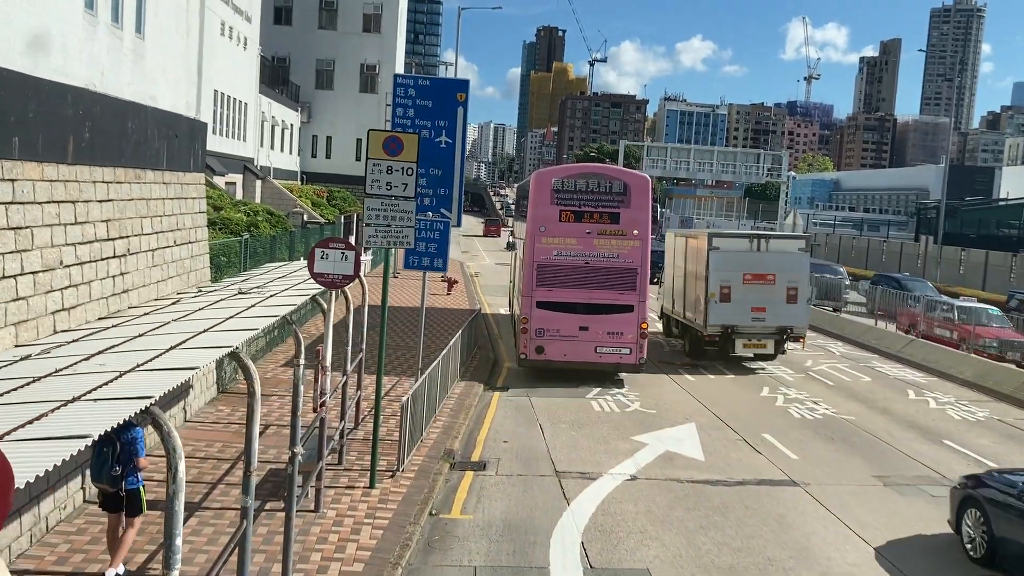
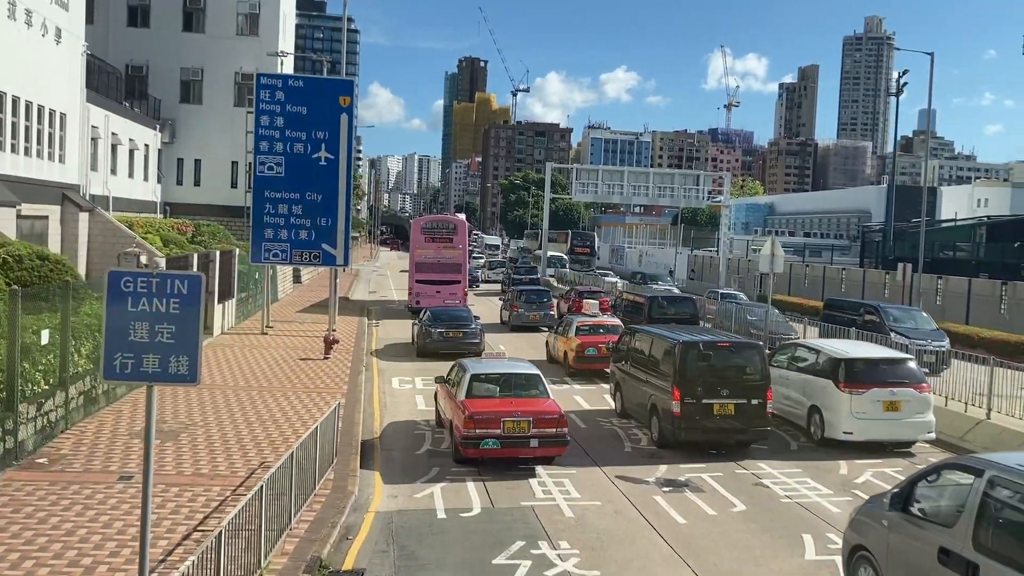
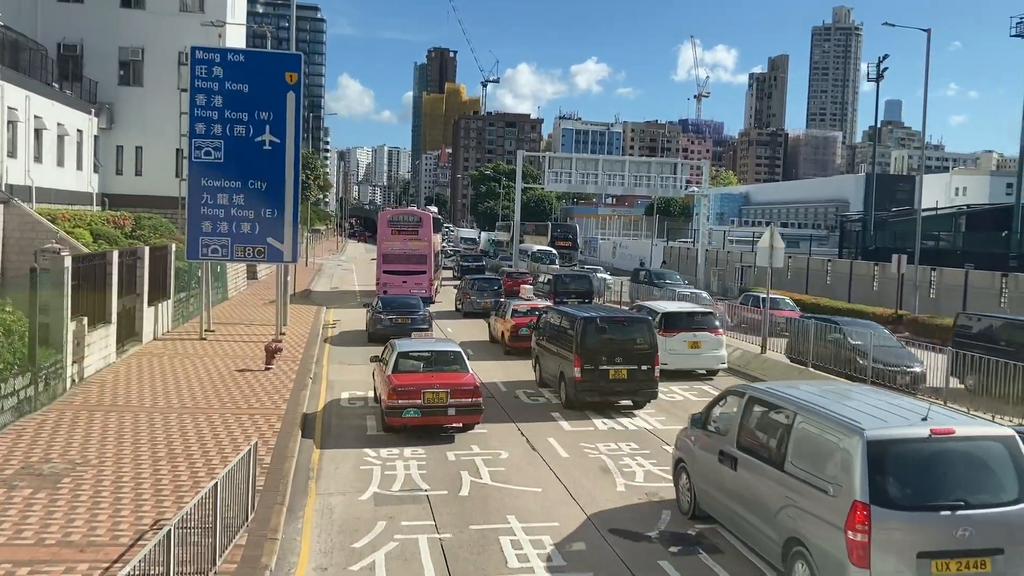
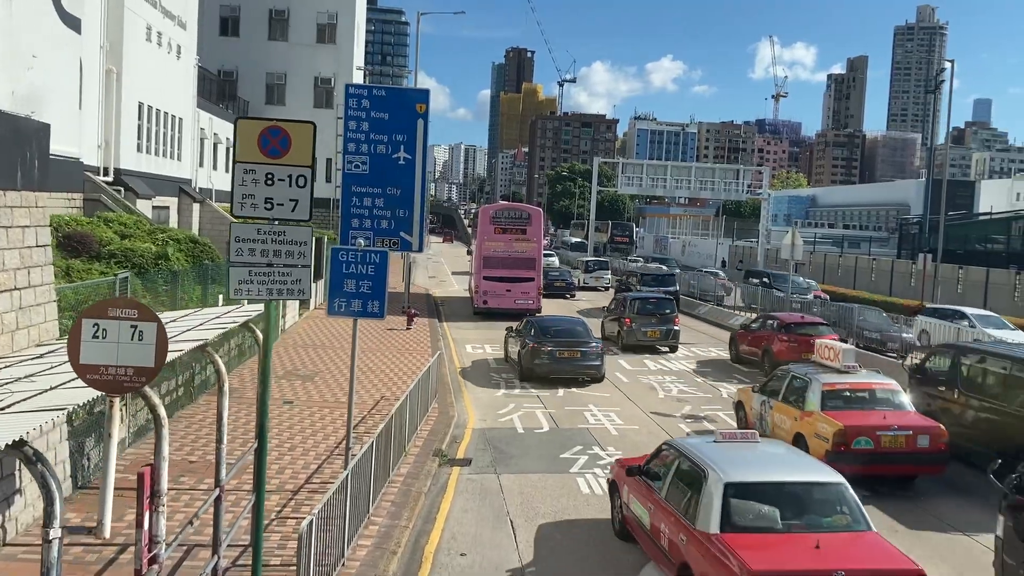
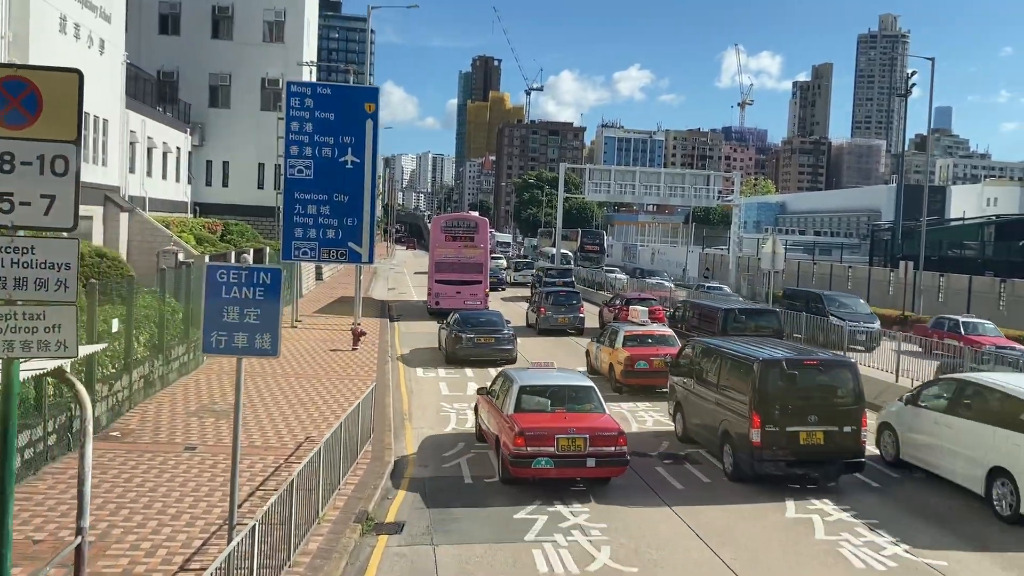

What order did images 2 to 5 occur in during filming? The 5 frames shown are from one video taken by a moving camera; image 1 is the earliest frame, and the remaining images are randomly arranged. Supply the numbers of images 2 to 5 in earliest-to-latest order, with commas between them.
4, 5, 2, 3
